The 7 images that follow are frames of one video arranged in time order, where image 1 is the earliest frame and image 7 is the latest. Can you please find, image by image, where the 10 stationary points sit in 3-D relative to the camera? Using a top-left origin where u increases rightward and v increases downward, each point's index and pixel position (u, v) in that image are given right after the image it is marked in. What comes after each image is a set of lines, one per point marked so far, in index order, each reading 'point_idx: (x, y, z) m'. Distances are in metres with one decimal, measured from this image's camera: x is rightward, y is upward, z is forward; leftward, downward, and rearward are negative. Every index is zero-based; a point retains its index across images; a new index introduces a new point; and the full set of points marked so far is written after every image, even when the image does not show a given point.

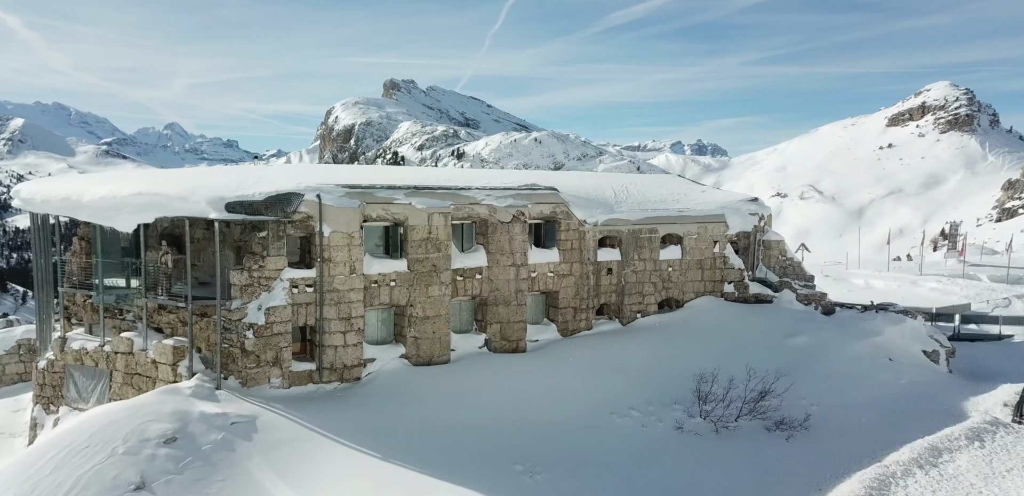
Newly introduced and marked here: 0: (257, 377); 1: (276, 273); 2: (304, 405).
0: (-6.6, -3.4, +19.2) m
1: (-6.2, -0.6, +19.5) m
2: (-5.3, -4.1, +19.1) m
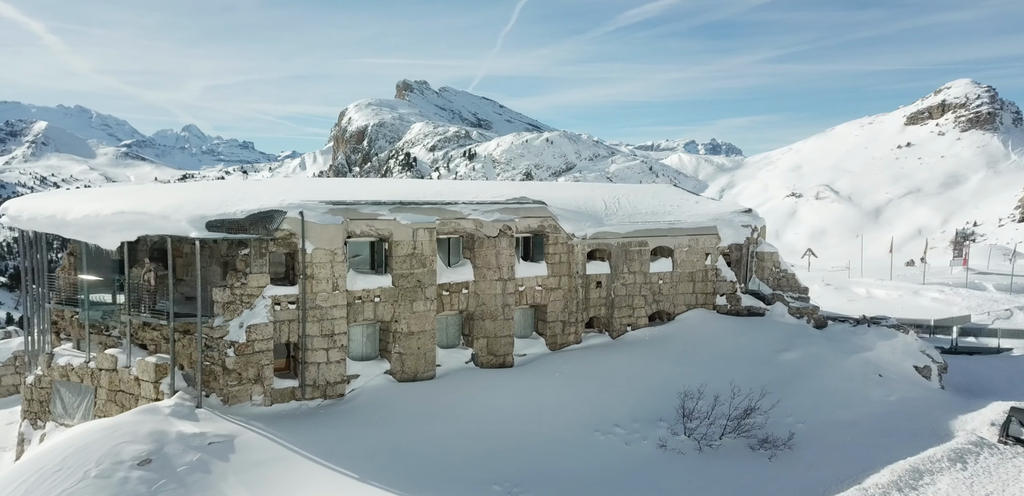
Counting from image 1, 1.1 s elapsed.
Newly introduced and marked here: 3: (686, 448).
0: (-7.1, -3.8, +19.4) m
1: (-6.7, -1.1, +19.6) m
2: (-5.8, -4.5, +19.2) m
3: (+4.6, -5.2, +19.9) m
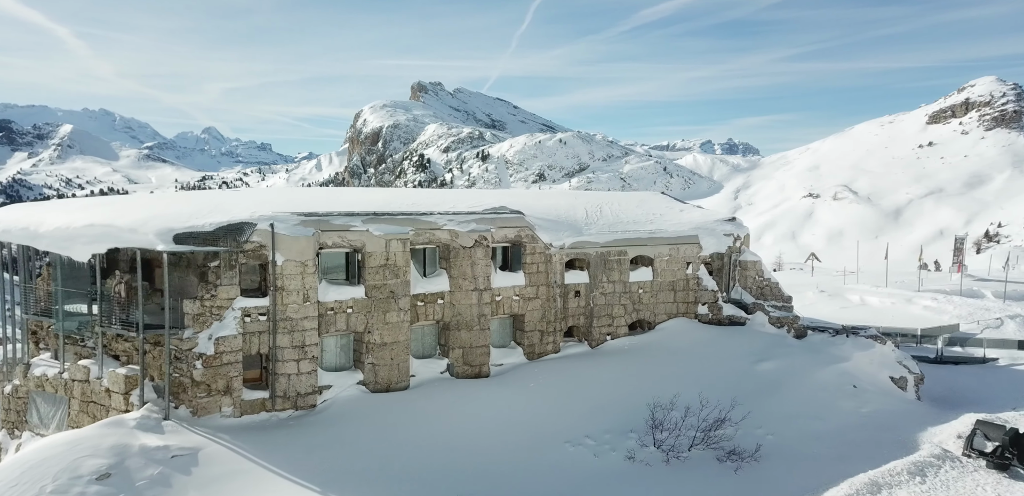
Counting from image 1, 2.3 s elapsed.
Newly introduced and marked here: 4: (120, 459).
0: (-8.0, -4.2, +19.6) m
1: (-7.5, -1.4, +19.9) m
2: (-6.7, -4.9, +19.4) m
3: (+3.8, -5.5, +19.8) m
4: (-8.8, -4.8, +16.7) m
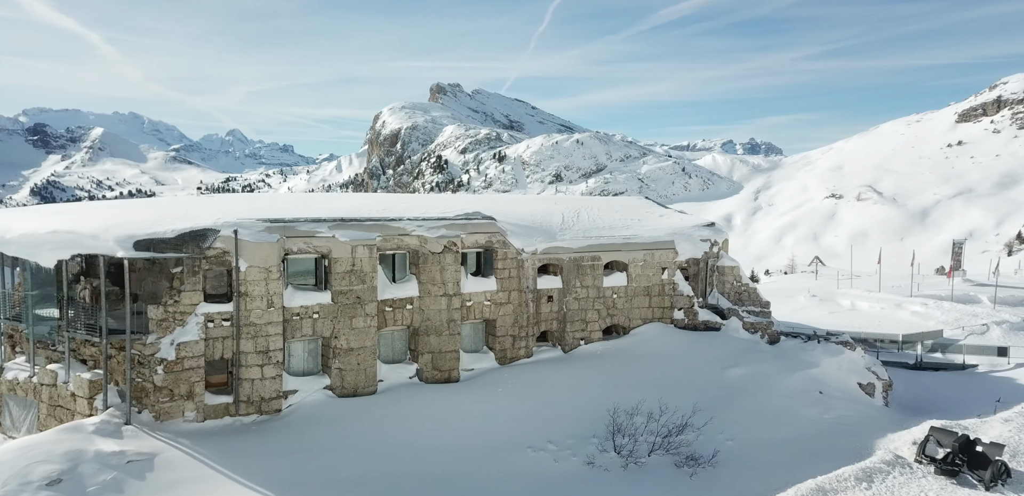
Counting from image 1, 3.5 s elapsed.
0: (-9.1, -4.3, +20.0) m
1: (-8.6, -1.6, +20.2) m
2: (-7.8, -5.1, +19.7) m
3: (+2.6, -5.7, +19.7) m
4: (-10.0, -4.9, +17.1) m
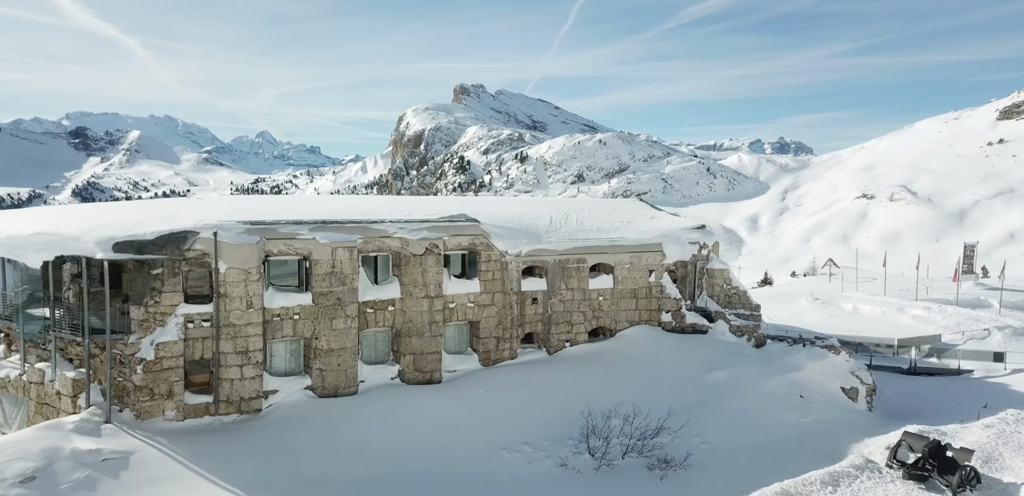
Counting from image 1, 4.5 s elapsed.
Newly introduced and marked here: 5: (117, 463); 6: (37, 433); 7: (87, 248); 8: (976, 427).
0: (-9.8, -4.4, +20.4) m
1: (-9.4, -1.7, +20.6) m
2: (-8.6, -5.1, +20.0) m
3: (+1.9, -5.8, +19.7) m
4: (-10.8, -5.0, +17.5) m
5: (-9.6, -5.2, +18.3) m
6: (-11.7, -4.5, +18.5) m
7: (-11.0, 0.0, +19.4) m
8: (+11.9, -4.6, +19.4) m
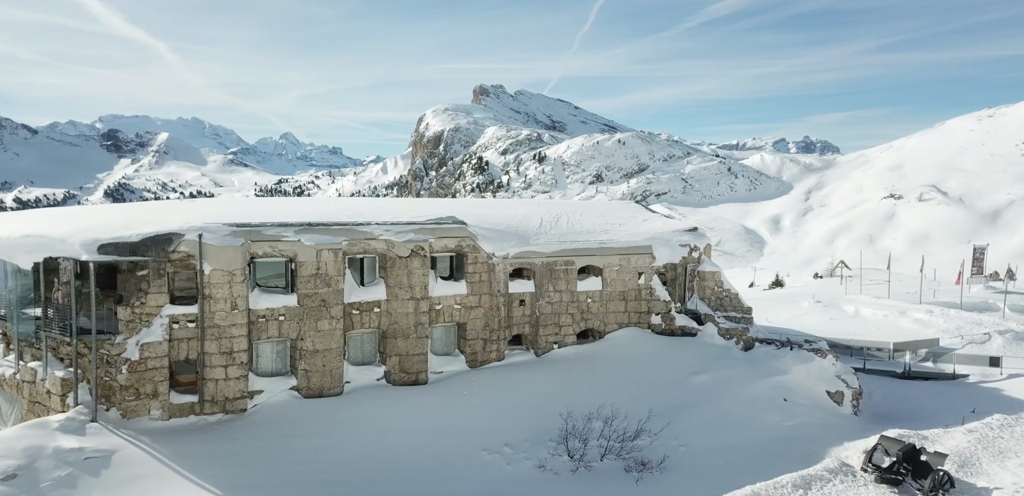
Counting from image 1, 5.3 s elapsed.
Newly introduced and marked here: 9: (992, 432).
0: (-10.4, -4.4, +20.7) m
1: (-9.9, -1.7, +21.0) m
2: (-9.2, -5.2, +20.4) m
3: (+1.3, -5.8, +19.6) m
4: (-11.5, -5.0, +17.9) m
5: (-10.3, -5.3, +18.7) m
6: (-12.3, -4.6, +19.0) m
7: (-11.6, -0.1, +19.8) m
8: (+11.3, -4.7, +19.0) m
9: (+12.3, -4.7, +19.3) m
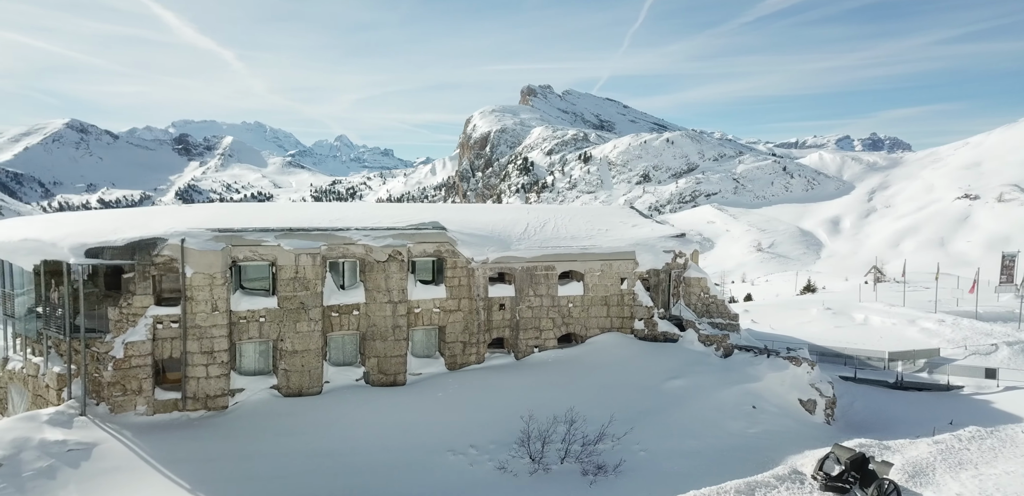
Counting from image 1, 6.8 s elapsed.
0: (-11.4, -4.6, +21.9) m
1: (-10.9, -1.8, +22.1) m
2: (-10.2, -5.3, +21.4) m
3: (+0.2, -6.0, +19.9) m
4: (-12.7, -5.2, +19.2) m
5: (-11.4, -5.4, +19.8) m
6: (-13.5, -4.7, +20.3) m
7: (-12.6, -0.2, +21.1) m
8: (+10.1, -4.8, +18.5) m
9: (+11.1, -4.9, +18.6) m
